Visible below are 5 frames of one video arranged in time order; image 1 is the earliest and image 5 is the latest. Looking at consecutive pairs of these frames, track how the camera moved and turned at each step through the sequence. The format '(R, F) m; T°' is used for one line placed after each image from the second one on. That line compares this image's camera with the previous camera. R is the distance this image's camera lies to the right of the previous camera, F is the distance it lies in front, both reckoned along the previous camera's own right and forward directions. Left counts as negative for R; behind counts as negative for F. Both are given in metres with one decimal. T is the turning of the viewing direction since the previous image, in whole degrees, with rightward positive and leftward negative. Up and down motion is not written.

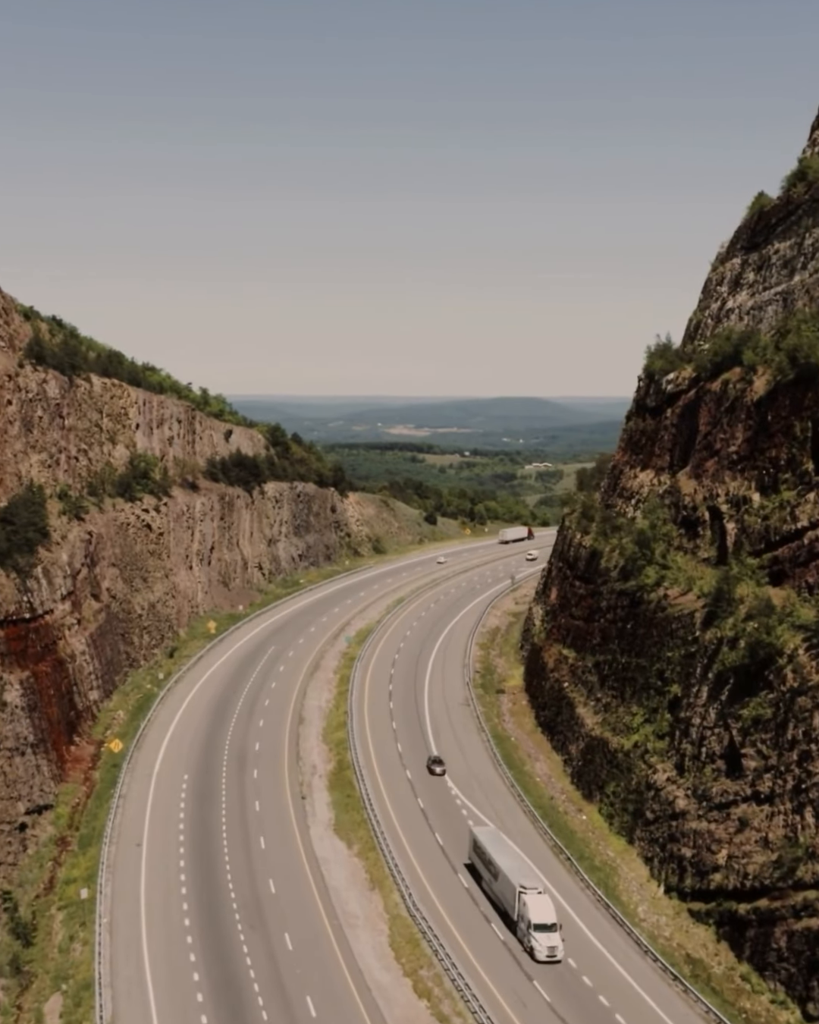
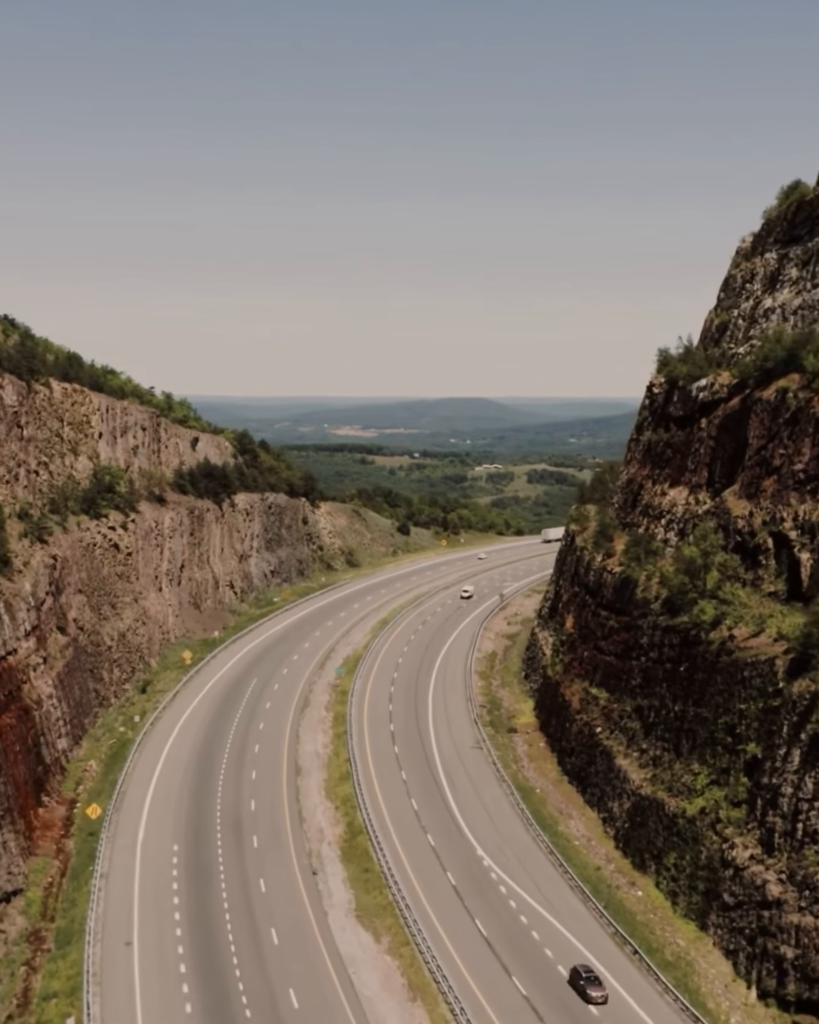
(-3.4, +6.8) m; +3°
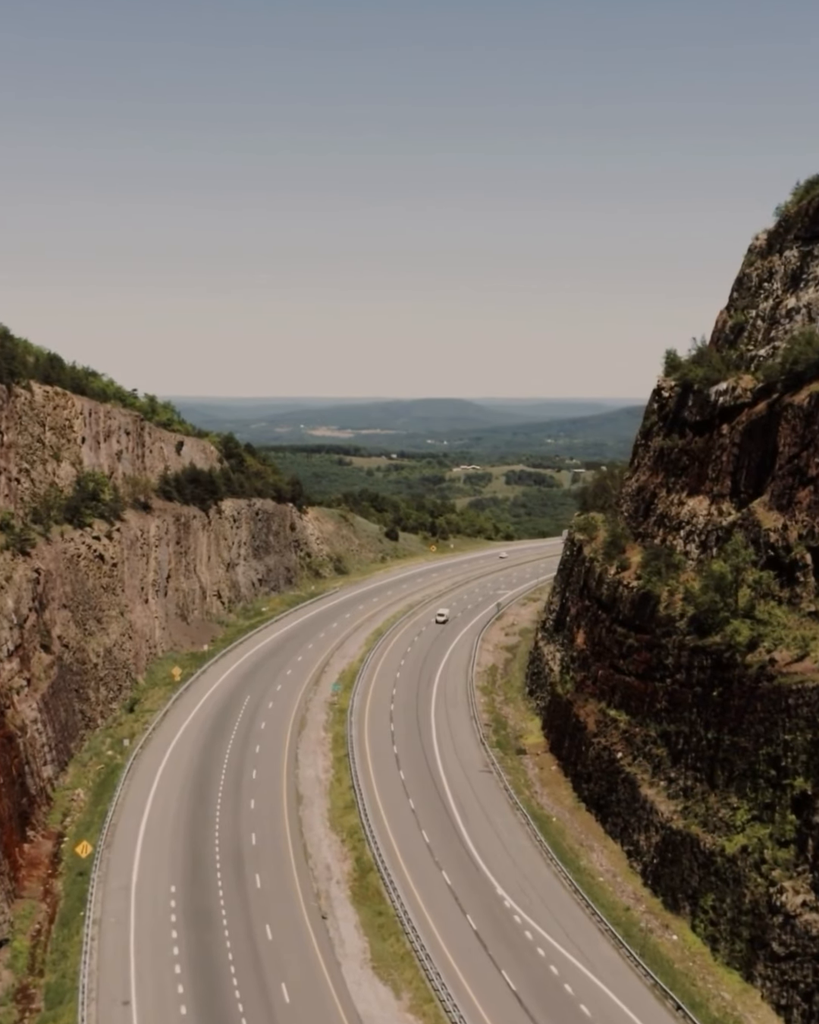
(-1.6, +3.2) m; +1°
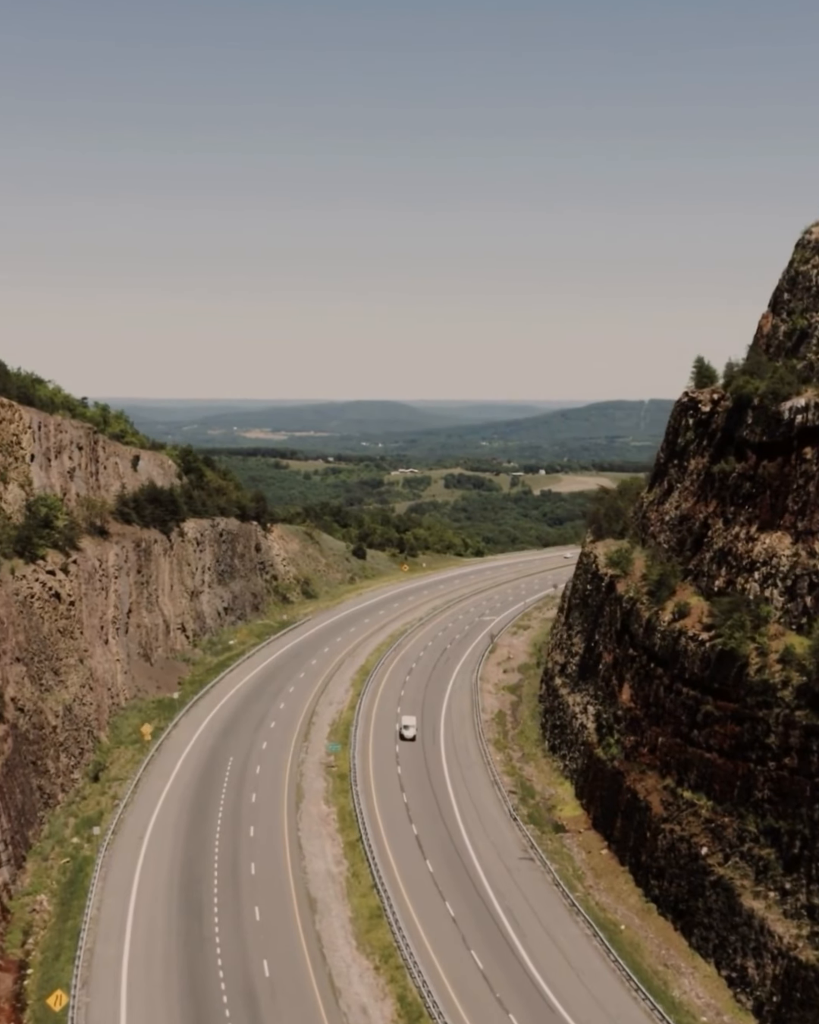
(-4.5, +9.4) m; +3°
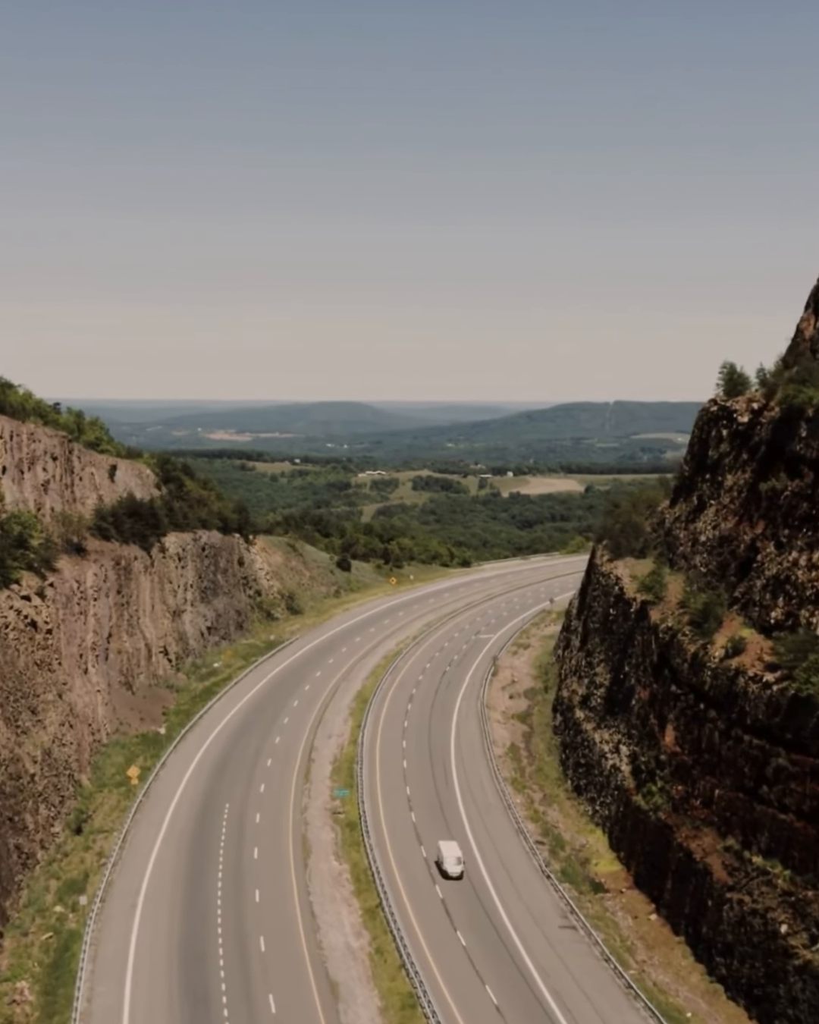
(-2.7, +5.6) m; +2°
